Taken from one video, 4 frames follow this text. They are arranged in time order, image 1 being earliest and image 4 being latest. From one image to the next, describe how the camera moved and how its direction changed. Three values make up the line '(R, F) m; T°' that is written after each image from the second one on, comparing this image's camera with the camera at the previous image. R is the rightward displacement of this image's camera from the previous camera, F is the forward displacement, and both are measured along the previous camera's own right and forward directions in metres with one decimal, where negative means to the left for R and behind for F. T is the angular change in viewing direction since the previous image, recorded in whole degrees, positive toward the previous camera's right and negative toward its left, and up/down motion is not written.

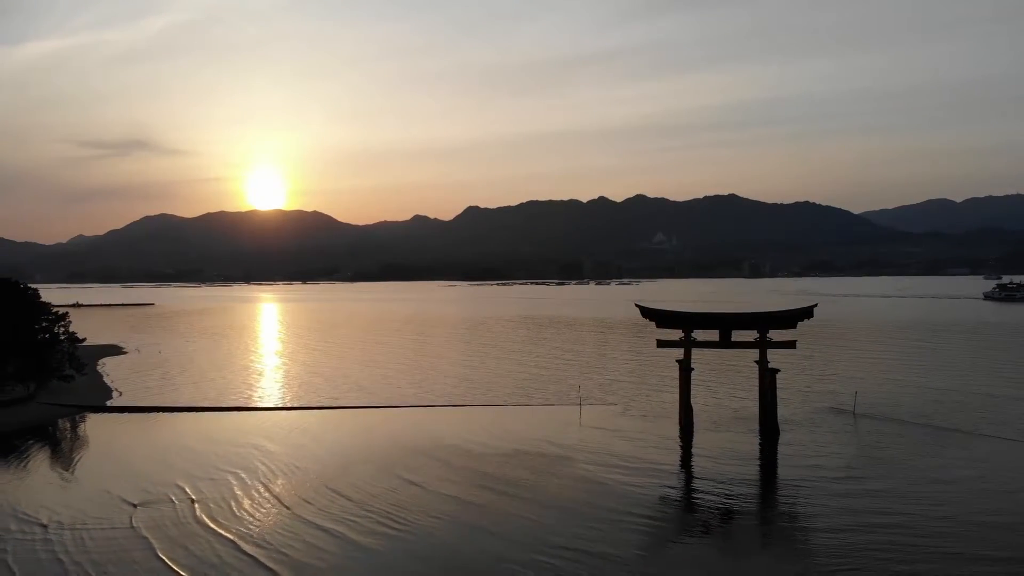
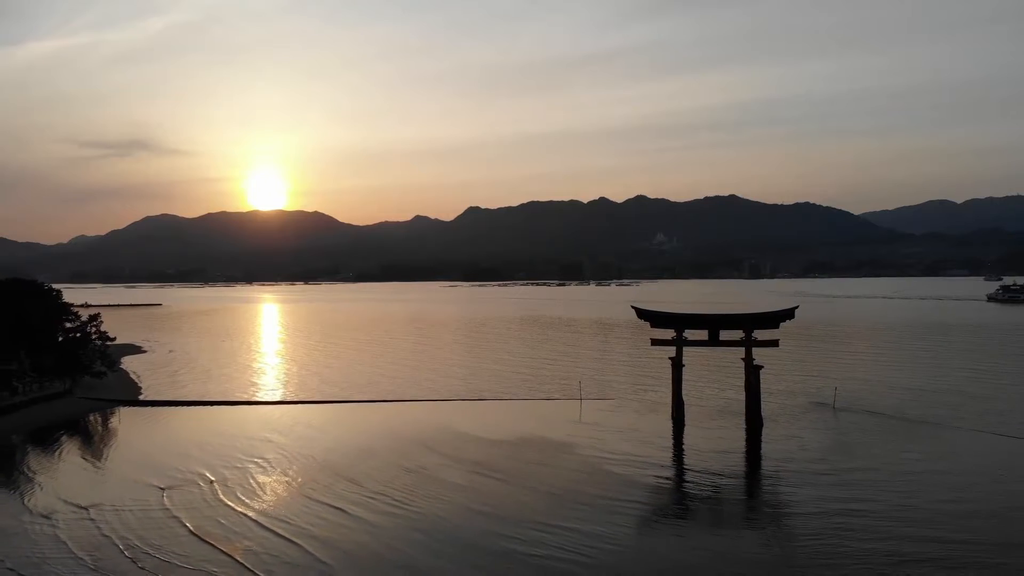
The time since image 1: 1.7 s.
(0.0, -0.8) m; 0°
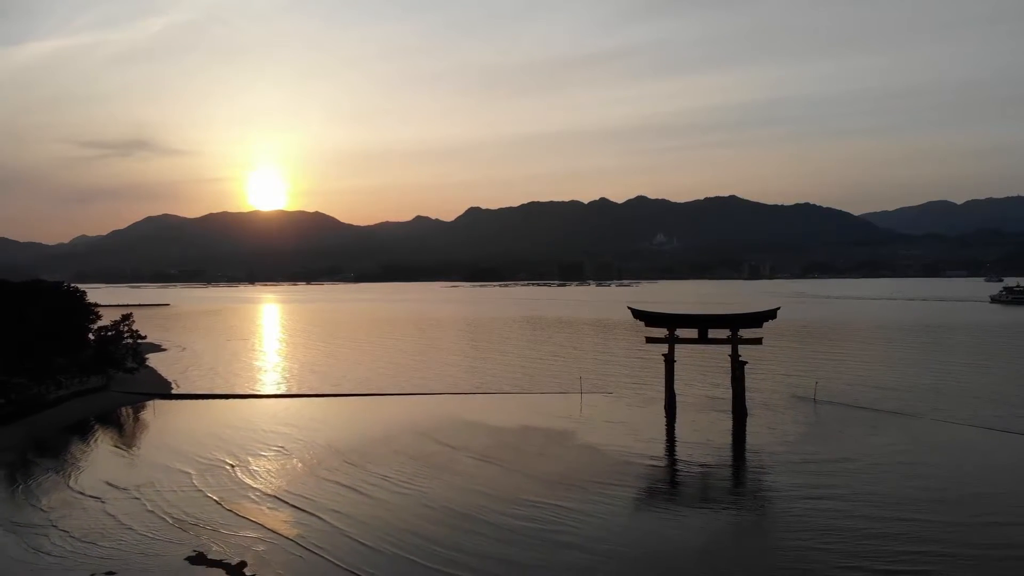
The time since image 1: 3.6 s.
(-0.1, -0.9) m; 0°
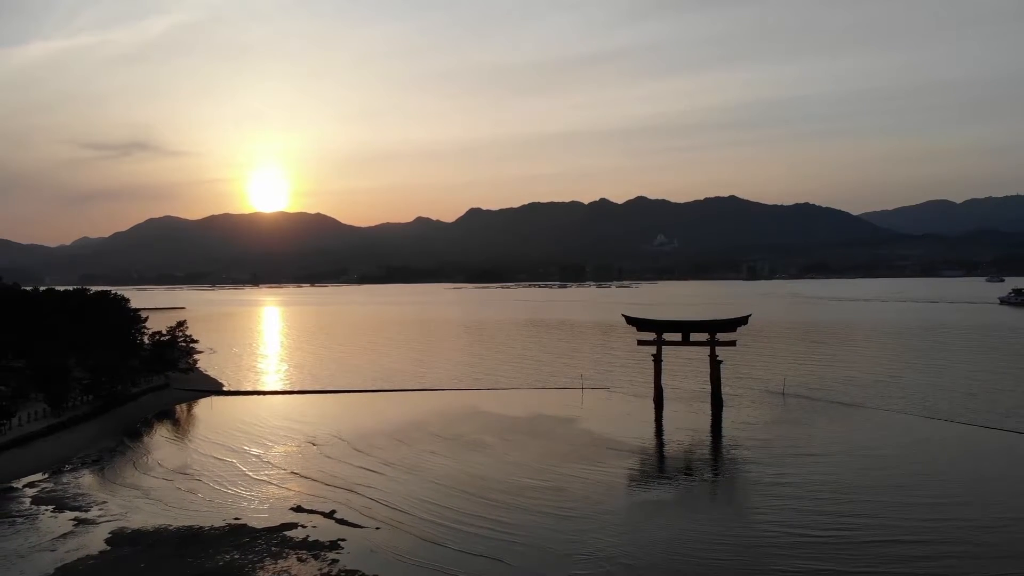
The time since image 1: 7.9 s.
(-0.1, -1.8) m; 0°
